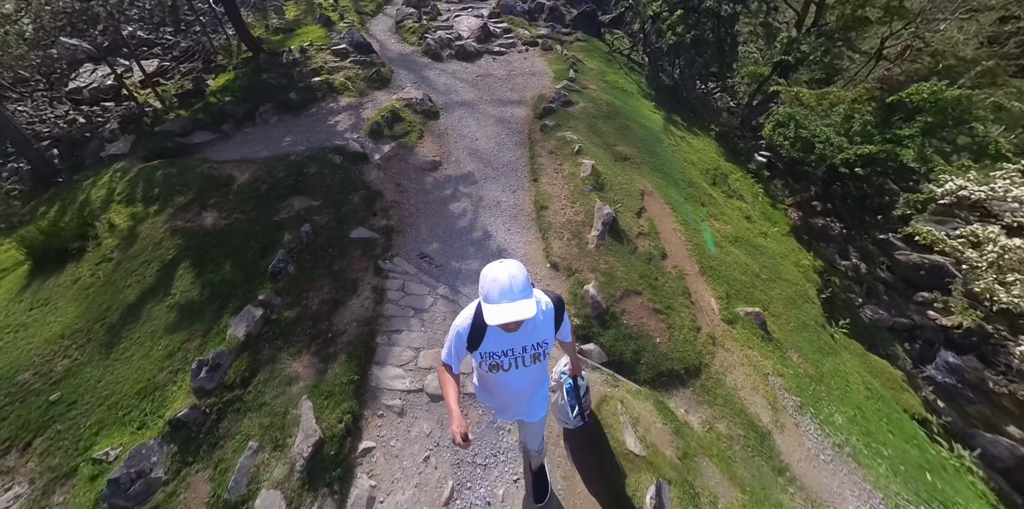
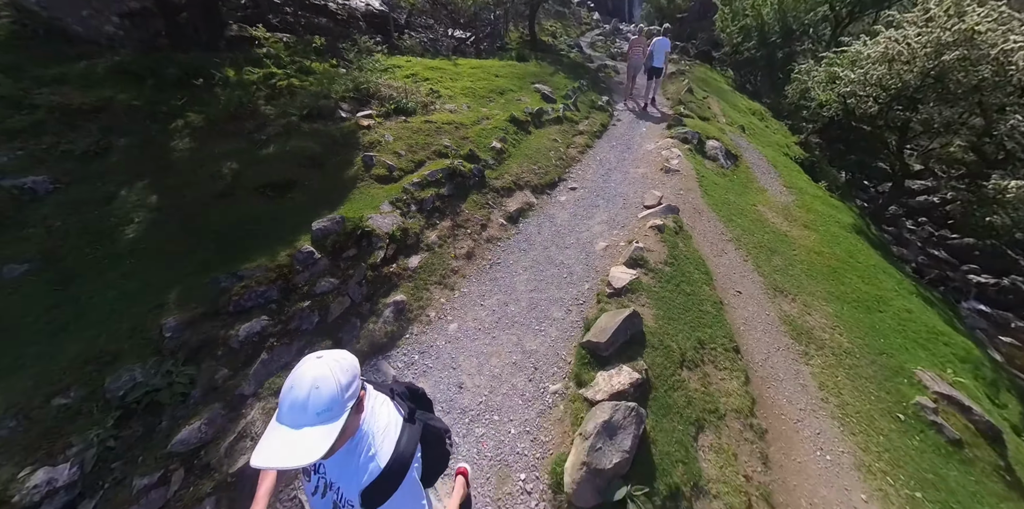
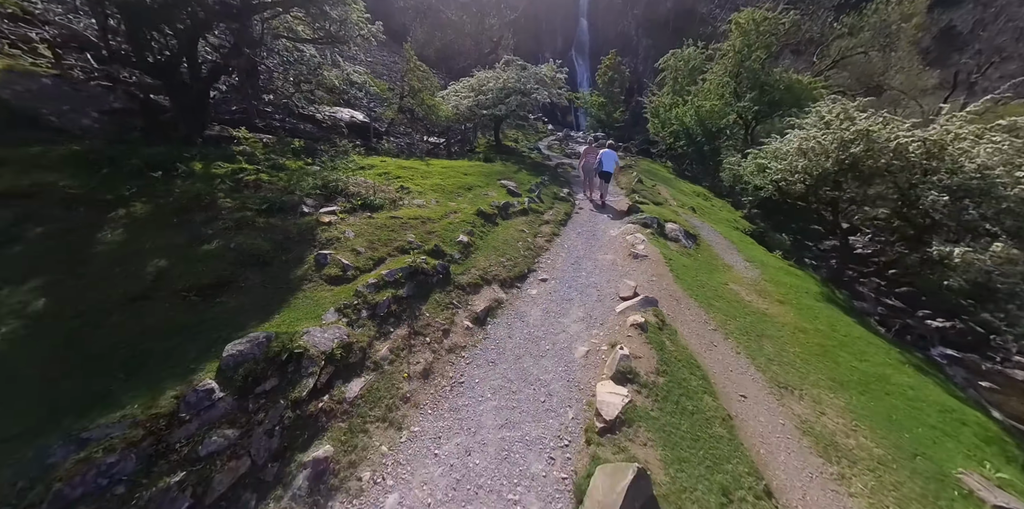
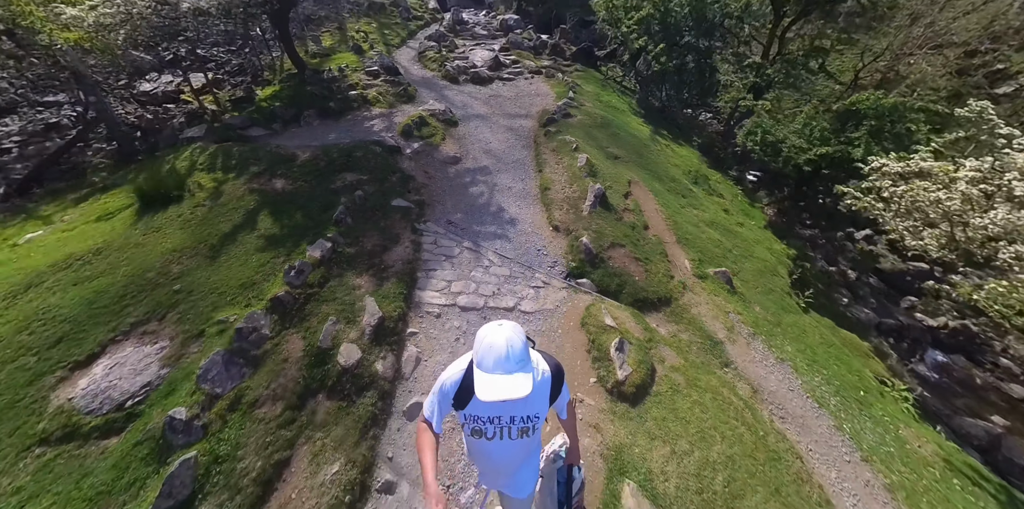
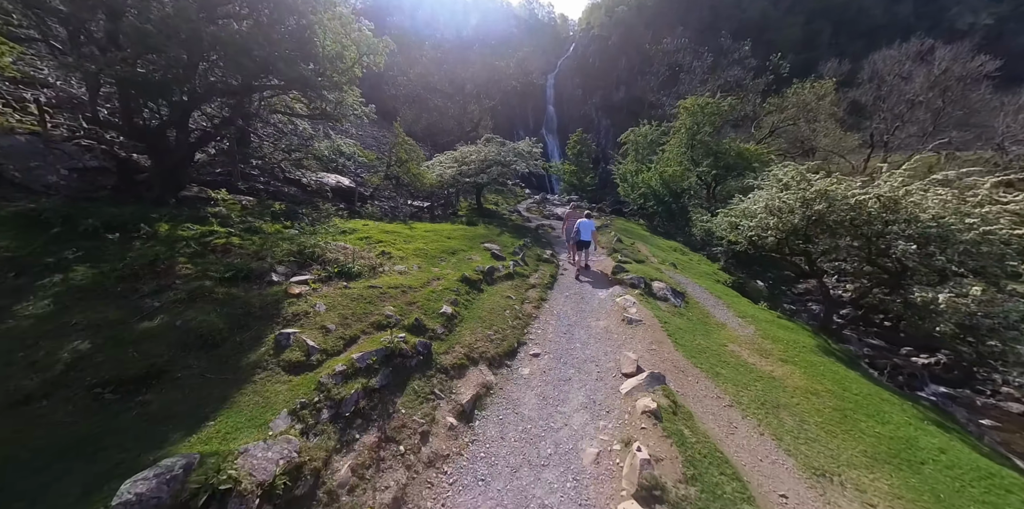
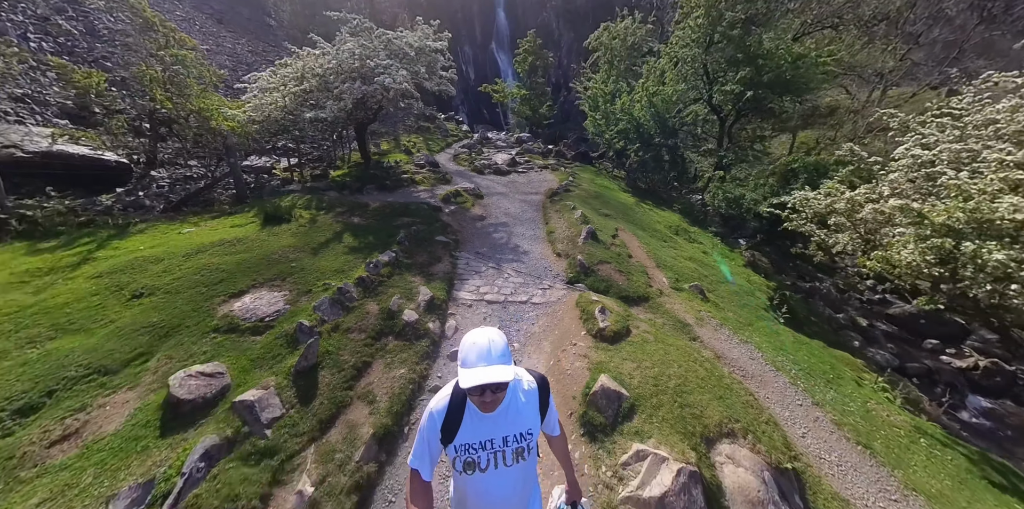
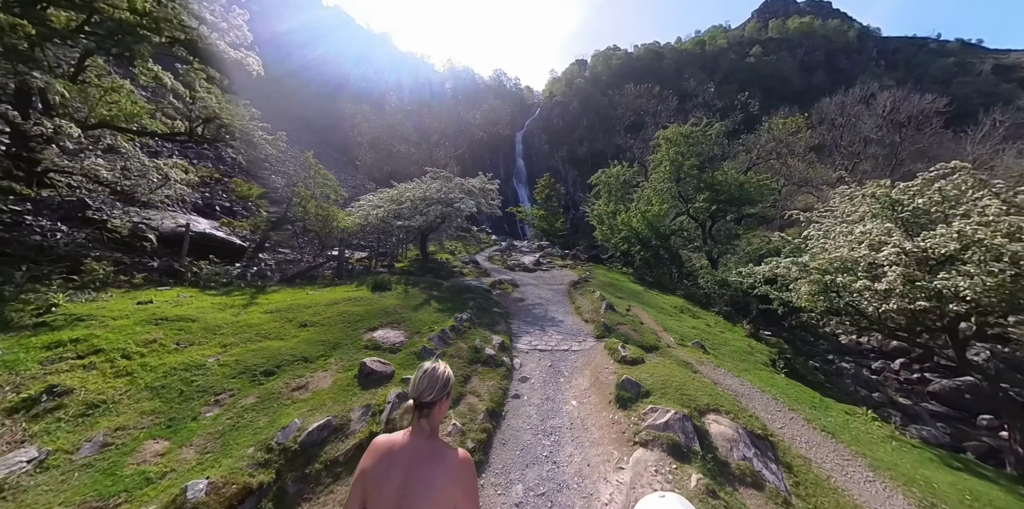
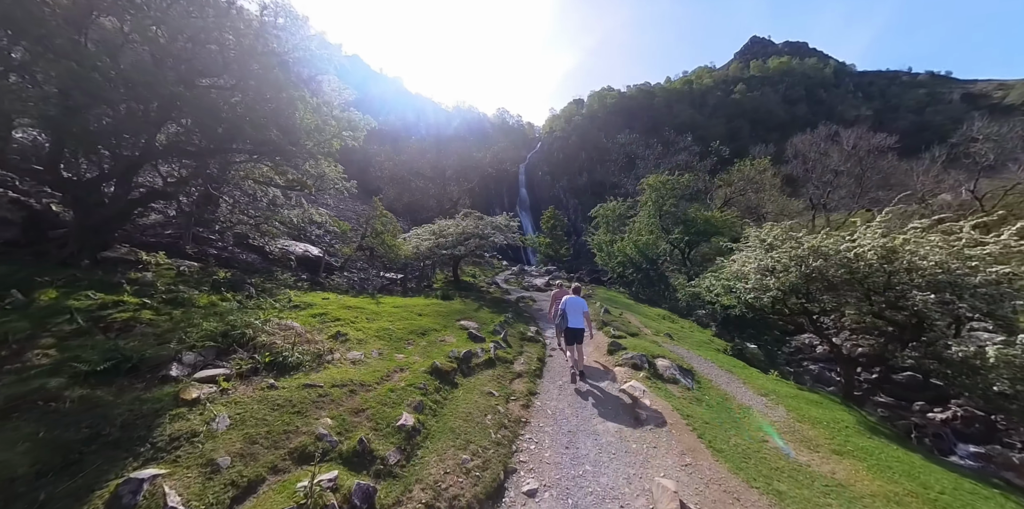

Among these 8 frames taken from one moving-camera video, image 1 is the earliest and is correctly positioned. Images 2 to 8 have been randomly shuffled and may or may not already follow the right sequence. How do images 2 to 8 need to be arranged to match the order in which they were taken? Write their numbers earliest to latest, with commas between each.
4, 6, 7, 8, 5, 3, 2
